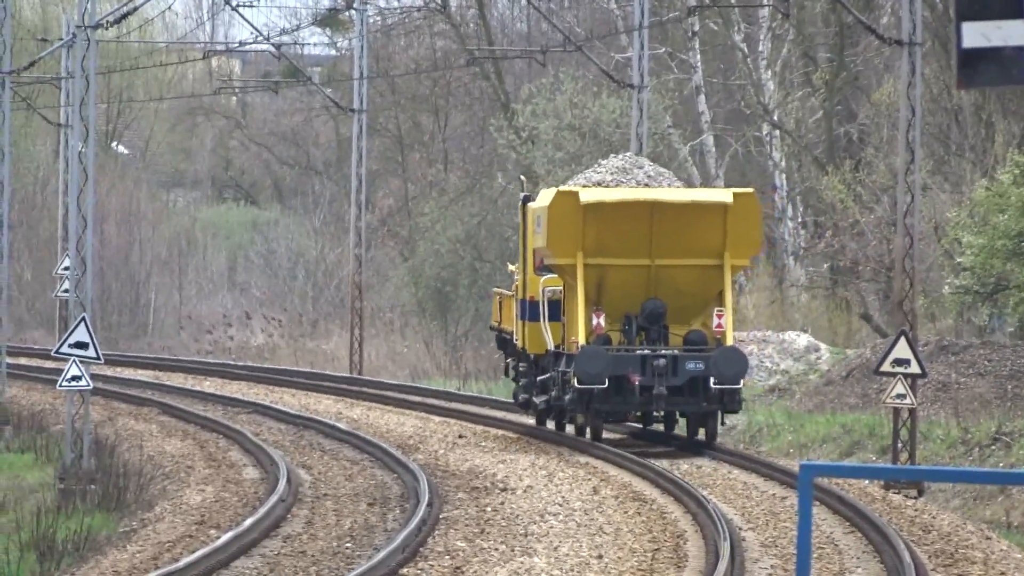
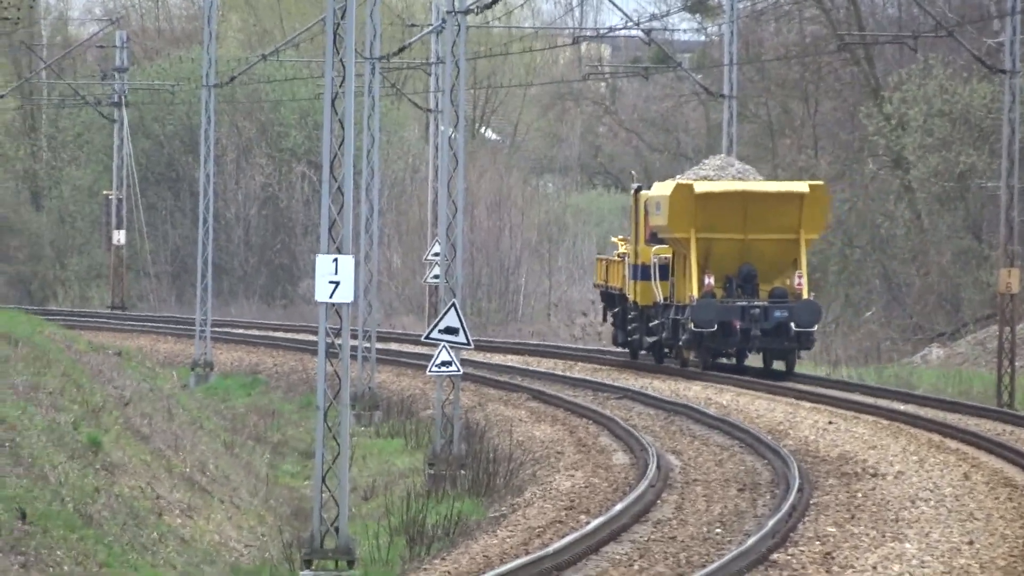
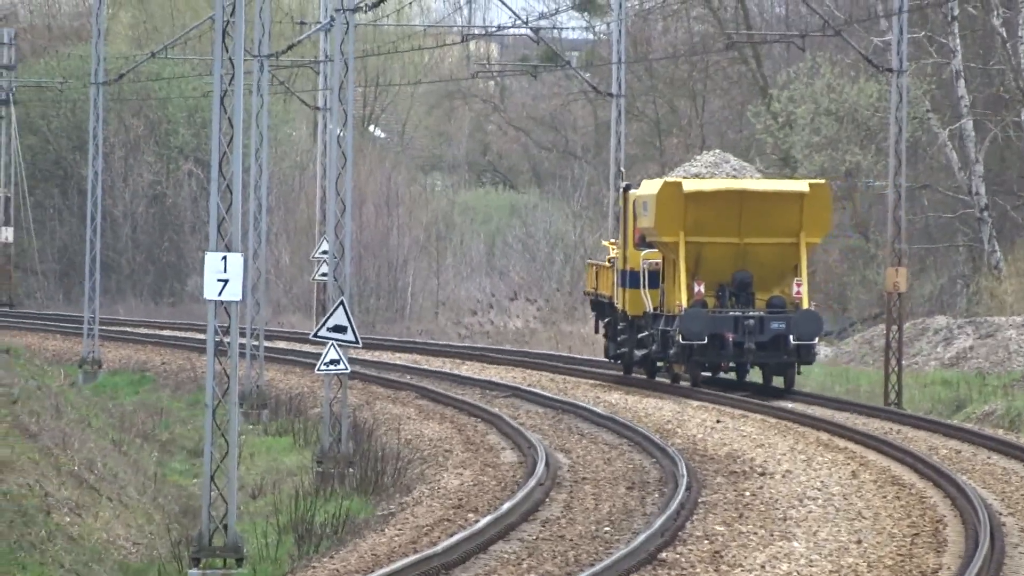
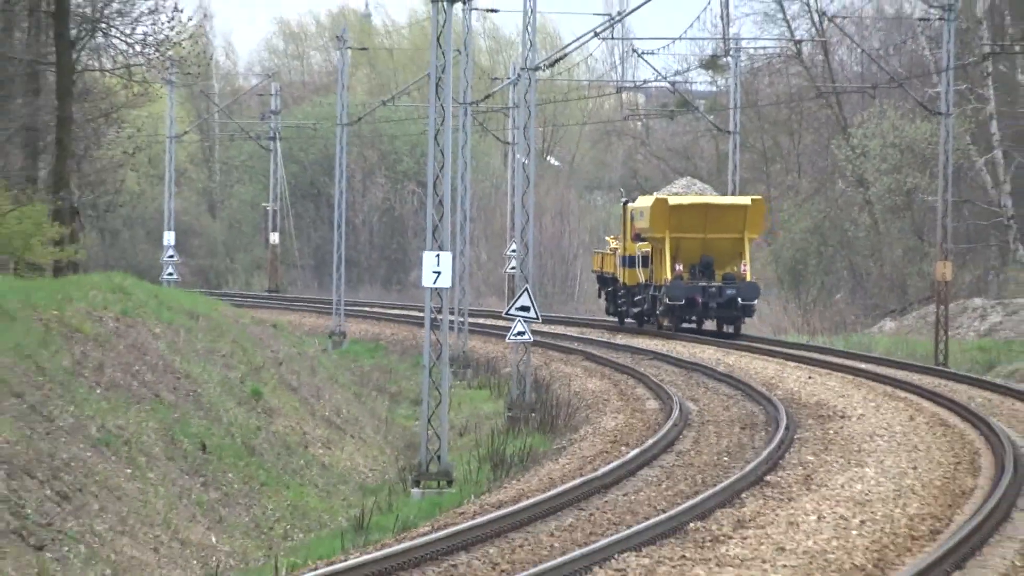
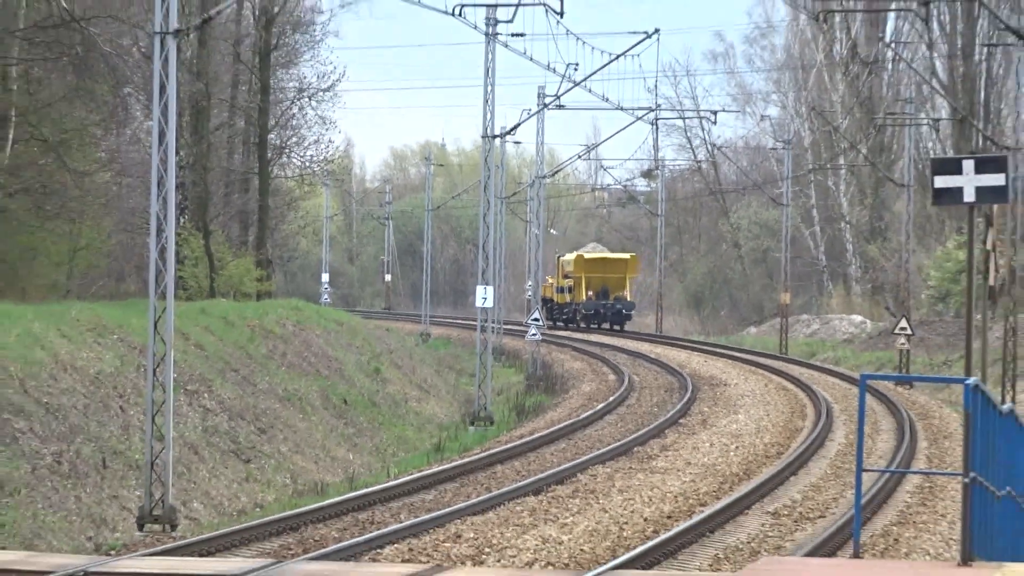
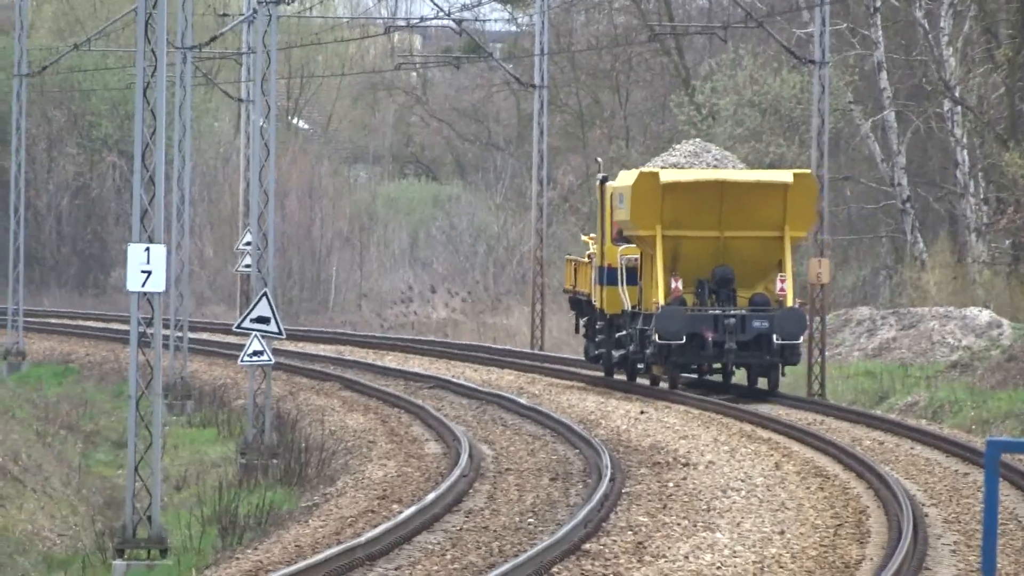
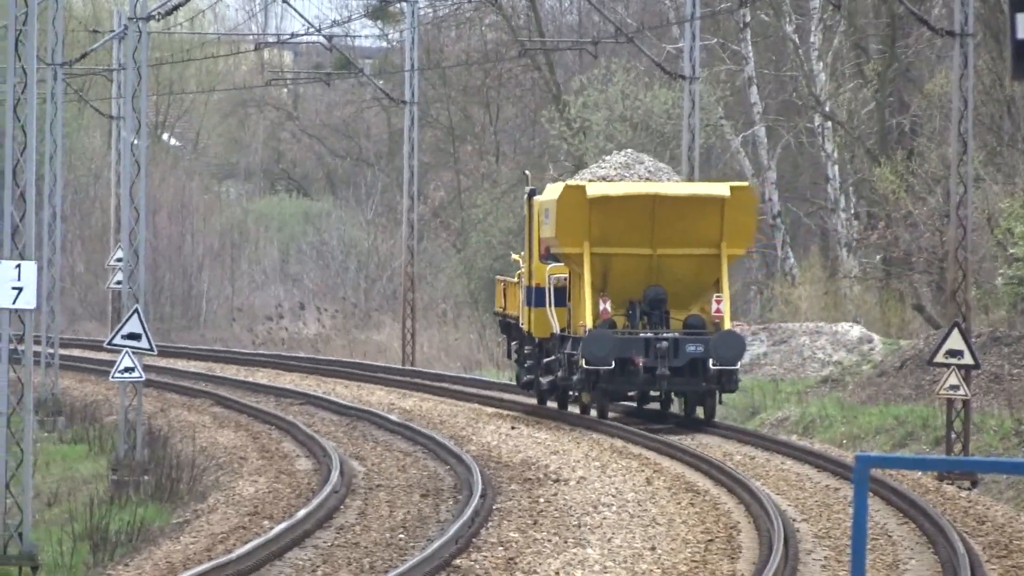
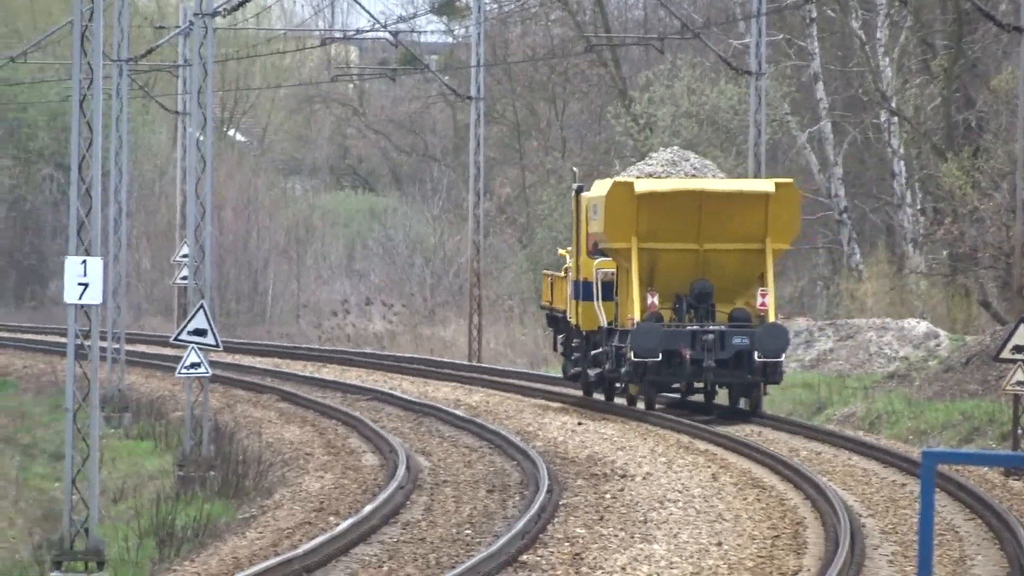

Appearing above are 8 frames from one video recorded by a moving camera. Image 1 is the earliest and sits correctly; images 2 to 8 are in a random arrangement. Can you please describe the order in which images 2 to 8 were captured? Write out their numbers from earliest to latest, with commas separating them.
7, 8, 6, 3, 2, 4, 5
